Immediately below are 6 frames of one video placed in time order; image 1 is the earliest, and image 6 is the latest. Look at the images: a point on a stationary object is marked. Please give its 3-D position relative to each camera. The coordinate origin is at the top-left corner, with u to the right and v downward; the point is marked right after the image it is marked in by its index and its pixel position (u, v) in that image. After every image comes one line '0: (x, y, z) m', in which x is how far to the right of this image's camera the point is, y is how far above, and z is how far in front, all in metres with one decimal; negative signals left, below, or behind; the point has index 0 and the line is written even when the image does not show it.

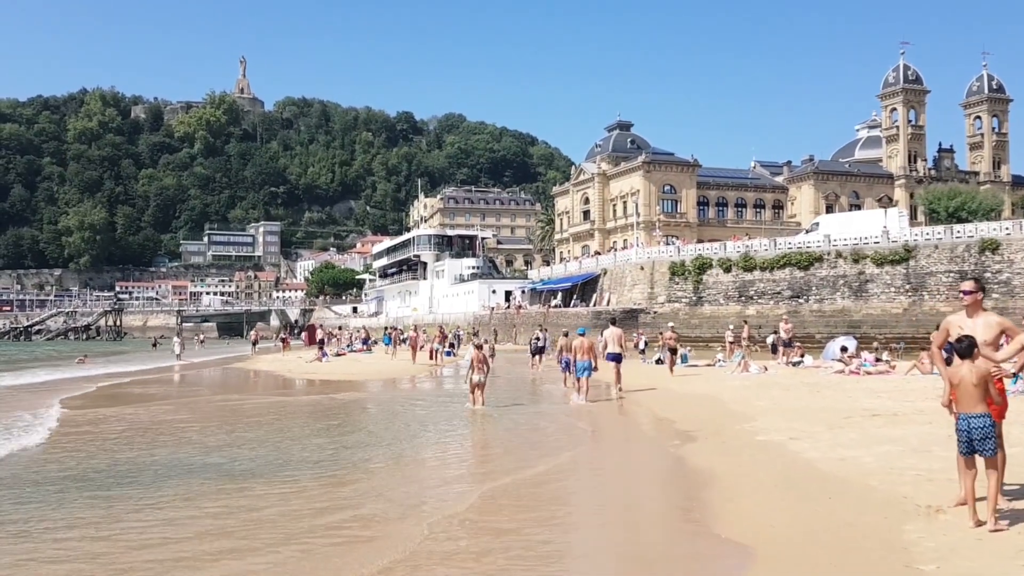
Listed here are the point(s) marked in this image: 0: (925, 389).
0: (+4.8, -1.2, +12.3) m
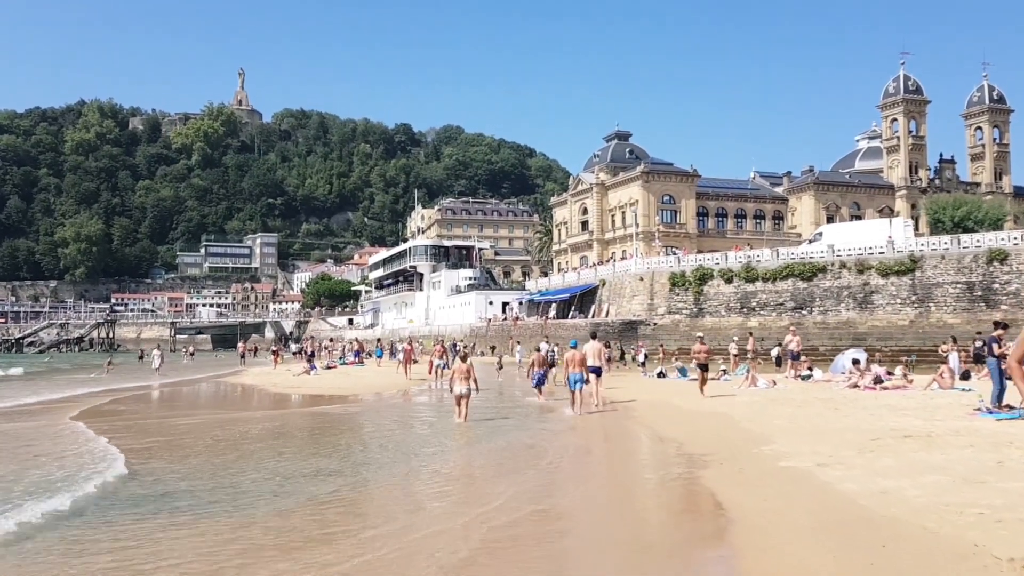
0: (+4.8, -1.3, +11.4) m
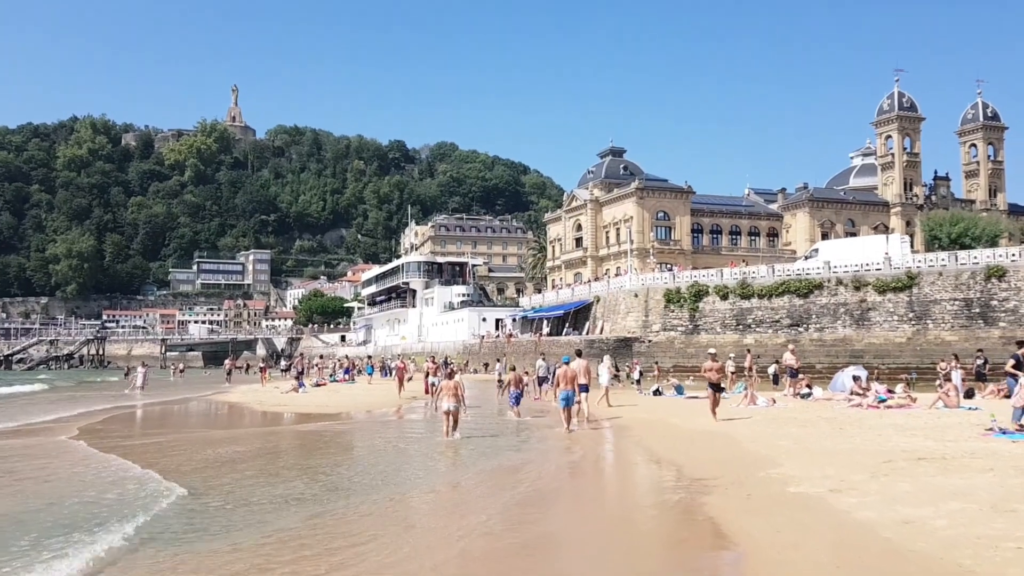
0: (+4.7, -1.4, +11.0) m
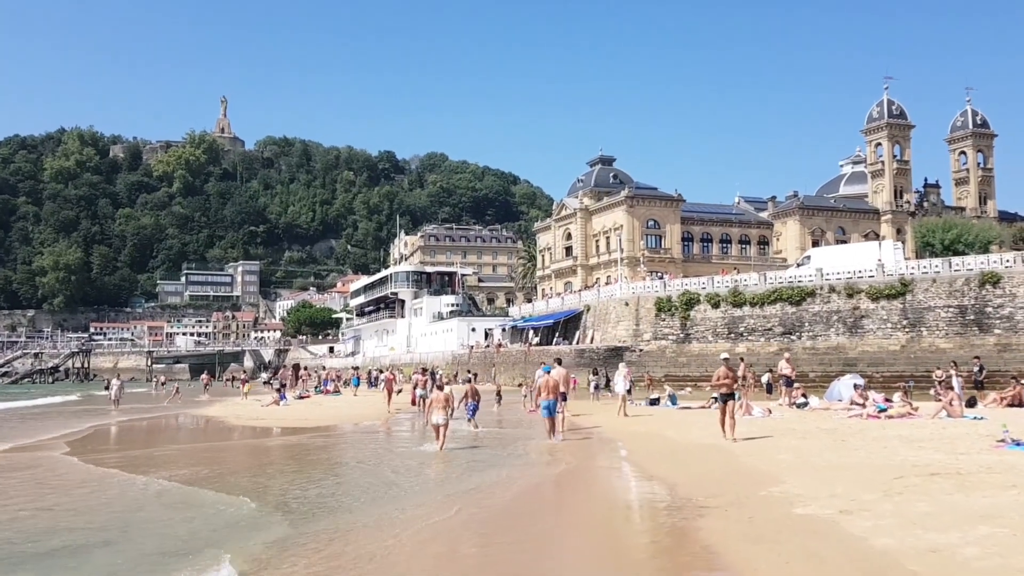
0: (+4.5, -1.5, +10.4) m
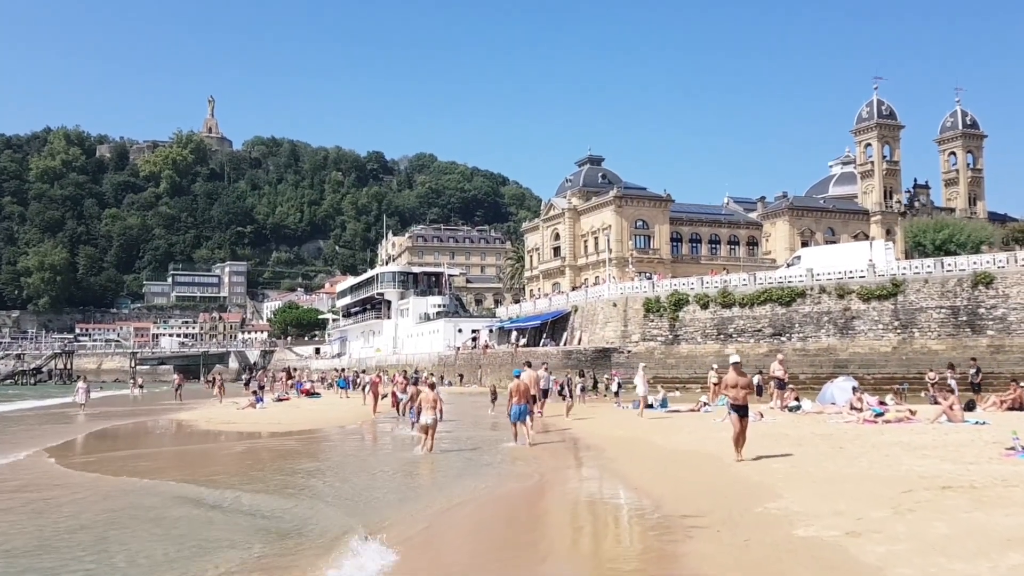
0: (+4.3, -1.4, +9.8) m
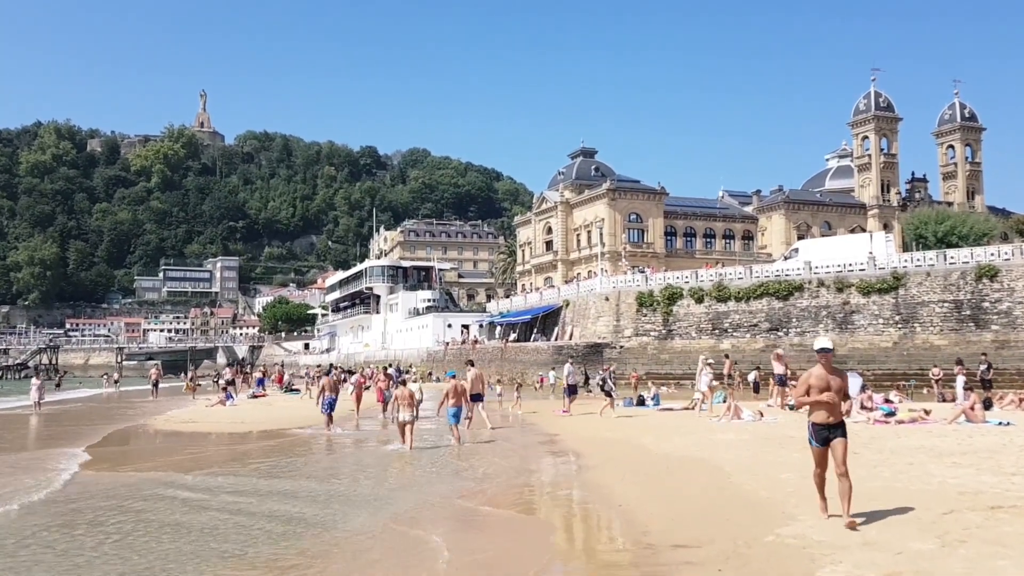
0: (+4.0, -1.3, +8.6) m
